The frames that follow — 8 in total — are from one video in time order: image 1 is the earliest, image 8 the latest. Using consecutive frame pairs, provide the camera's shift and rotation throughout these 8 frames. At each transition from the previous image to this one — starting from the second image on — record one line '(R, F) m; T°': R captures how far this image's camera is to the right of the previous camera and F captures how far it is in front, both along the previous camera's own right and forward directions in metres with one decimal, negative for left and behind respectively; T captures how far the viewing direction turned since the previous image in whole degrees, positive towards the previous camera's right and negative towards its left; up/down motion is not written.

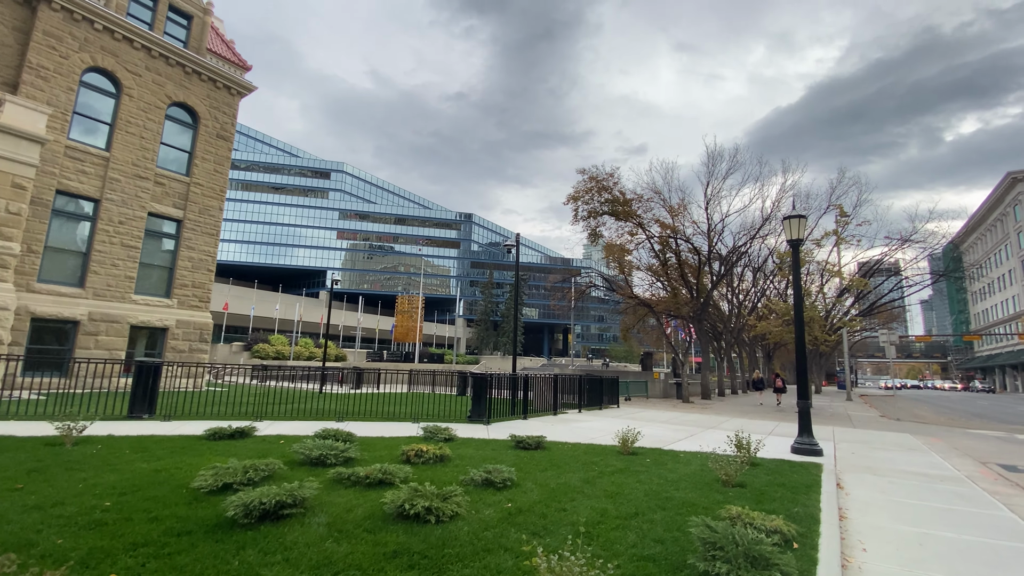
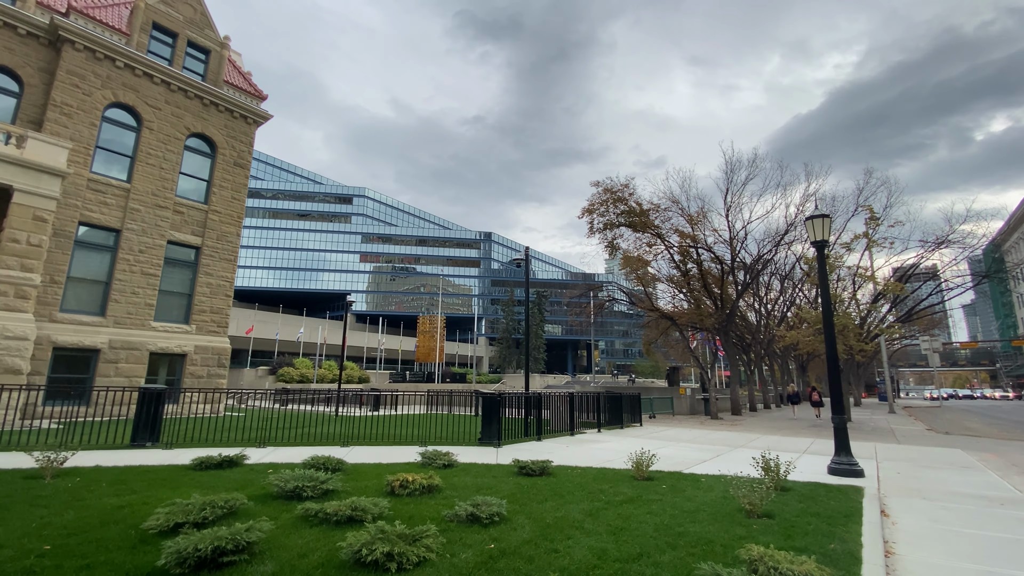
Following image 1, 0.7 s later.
(+0.3, +0.4) m; -3°
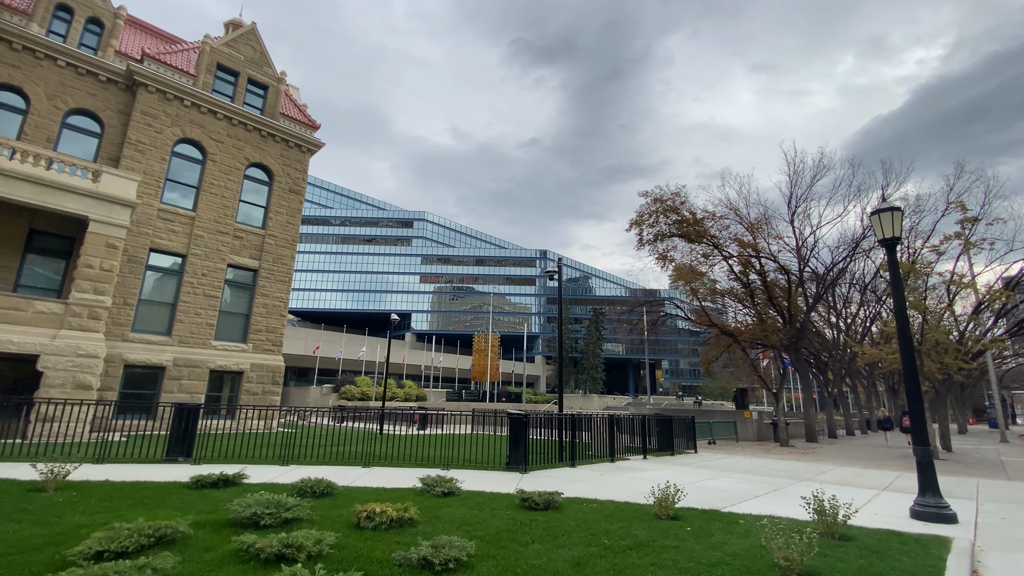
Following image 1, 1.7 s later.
(+0.6, +0.6) m; -7°
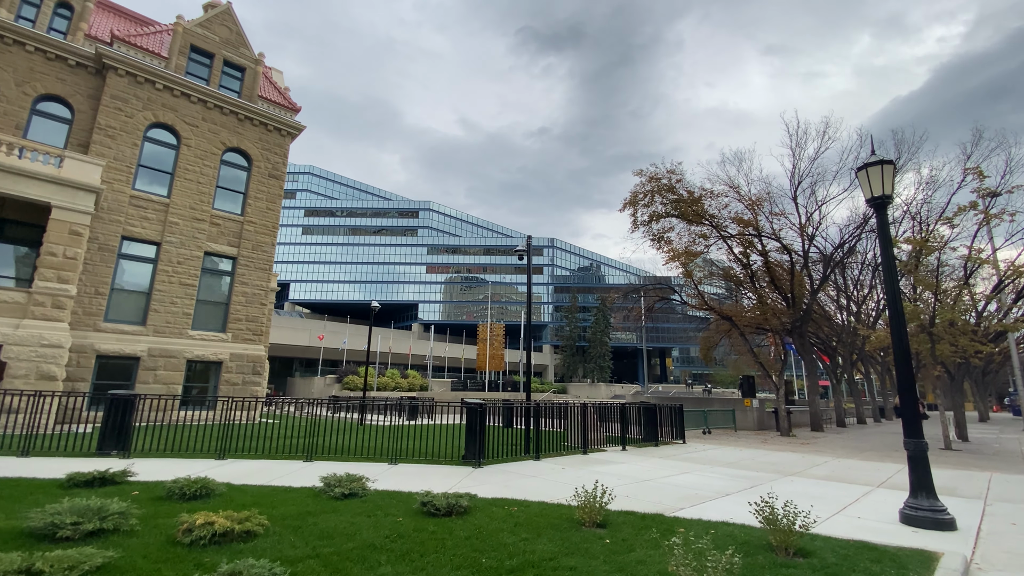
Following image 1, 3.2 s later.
(+1.0, +0.8) m; -2°
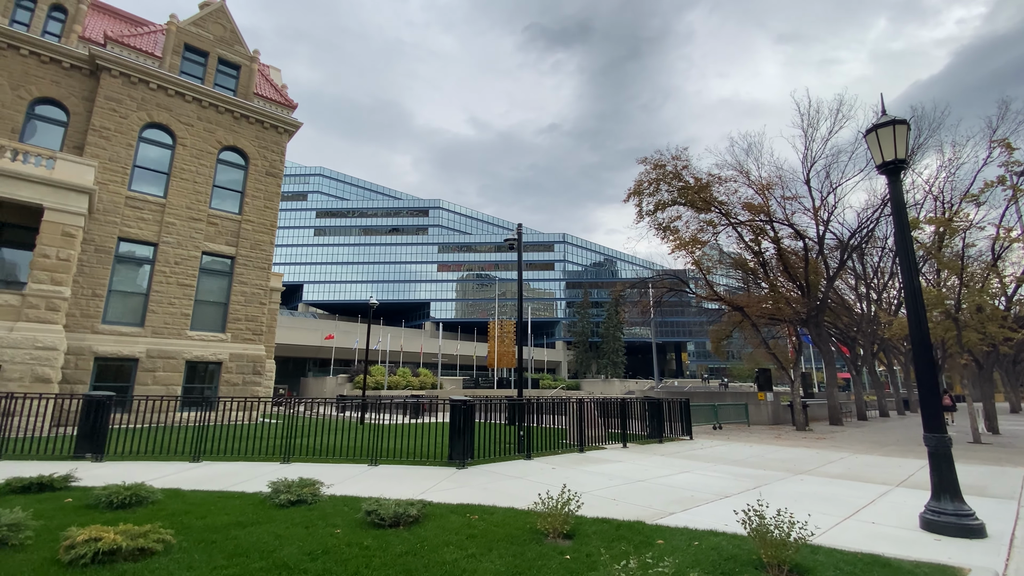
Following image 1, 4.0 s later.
(+0.5, +0.5) m; -2°
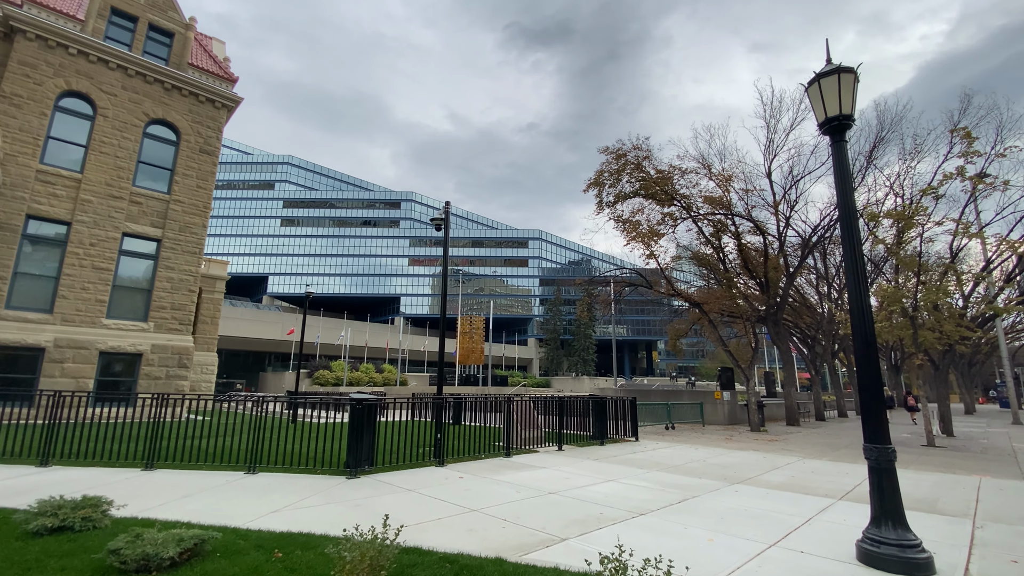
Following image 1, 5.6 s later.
(+0.9, +0.9) m; +2°
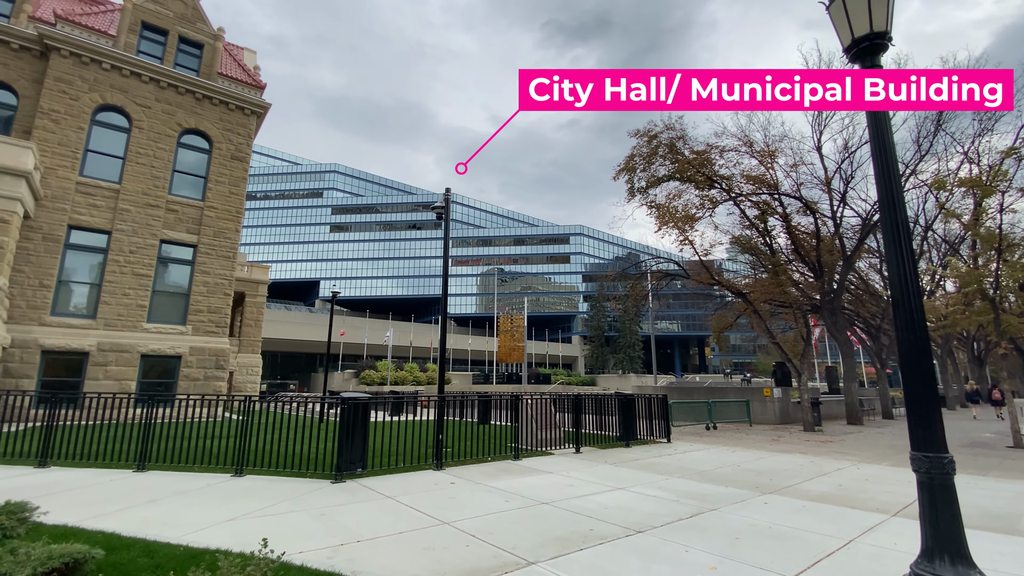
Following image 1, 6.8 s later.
(+0.6, +0.6) m; -6°
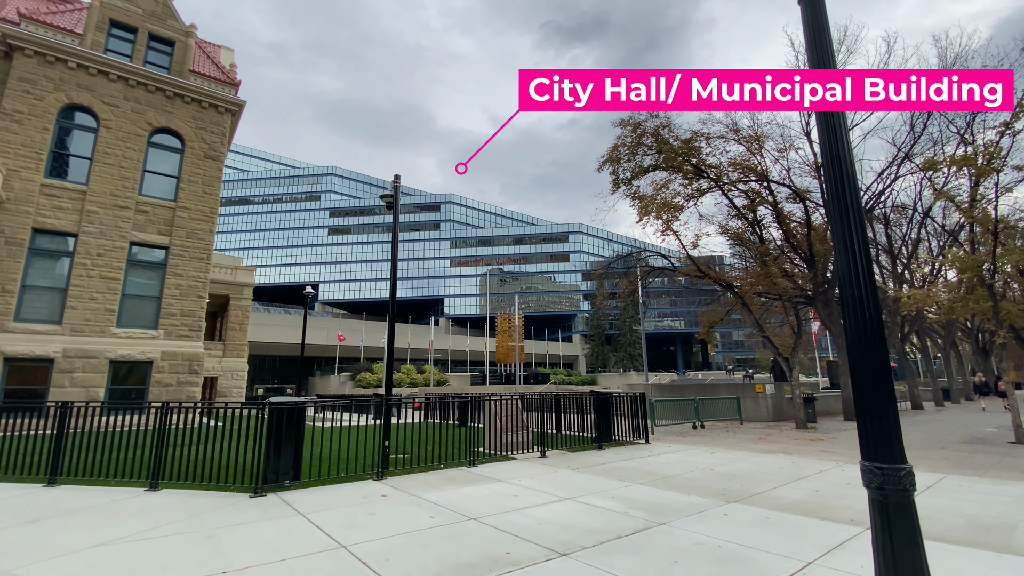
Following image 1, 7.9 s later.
(+0.7, +0.6) m; 0°
